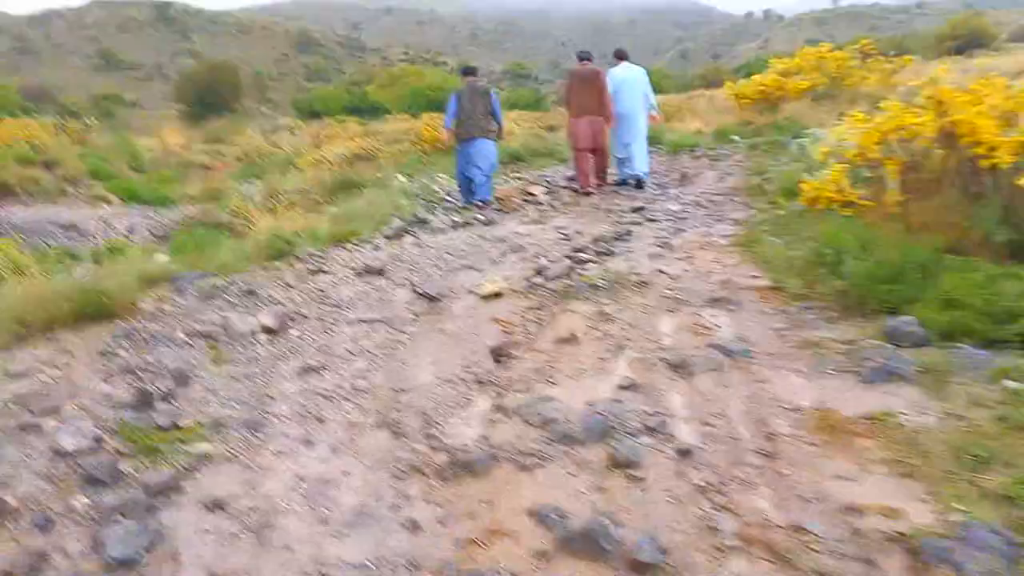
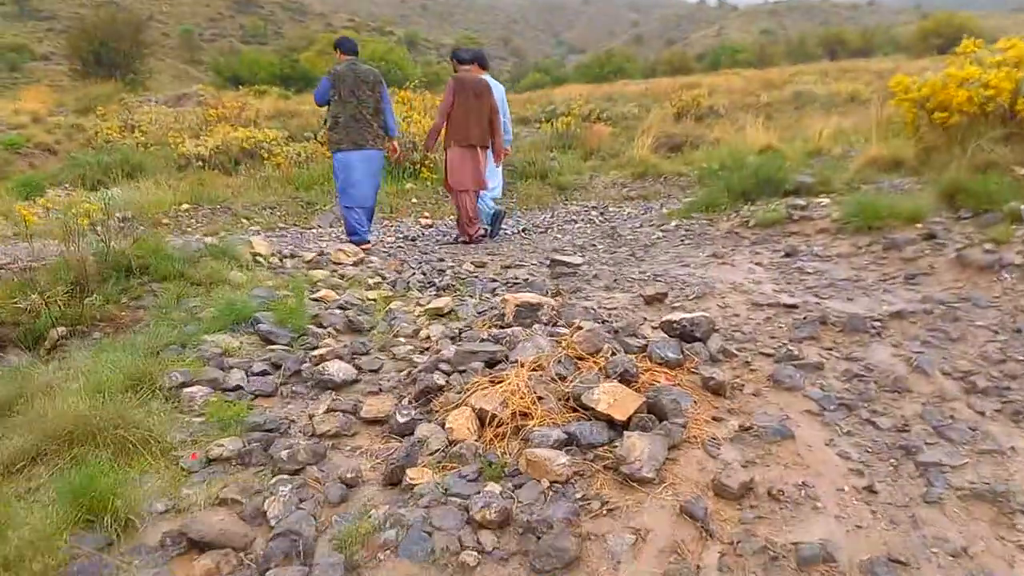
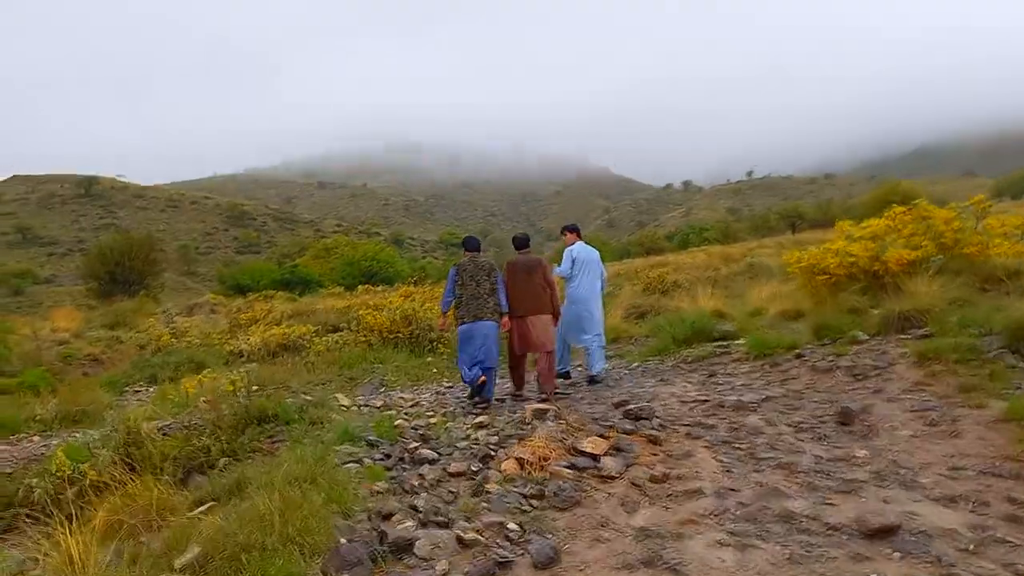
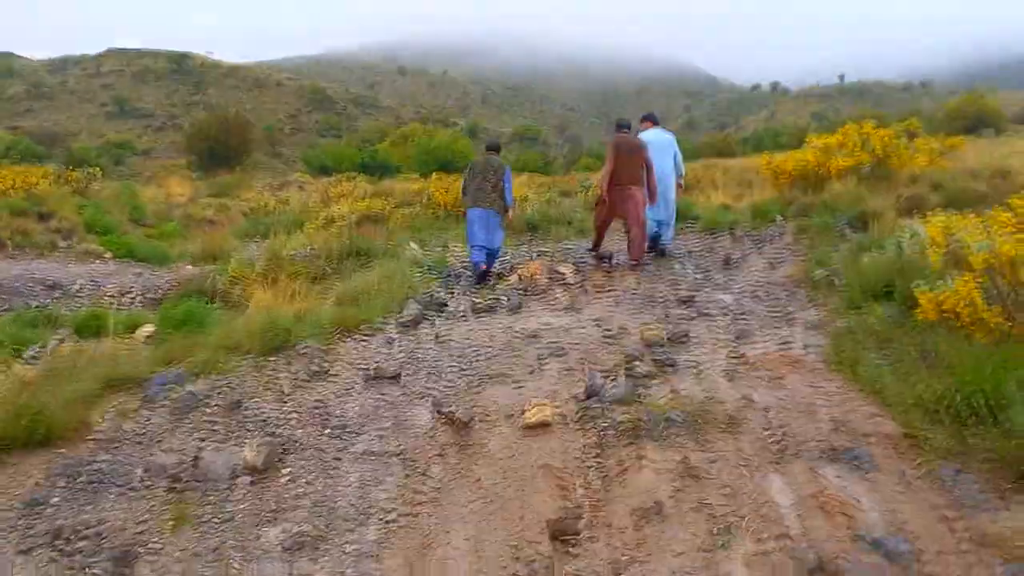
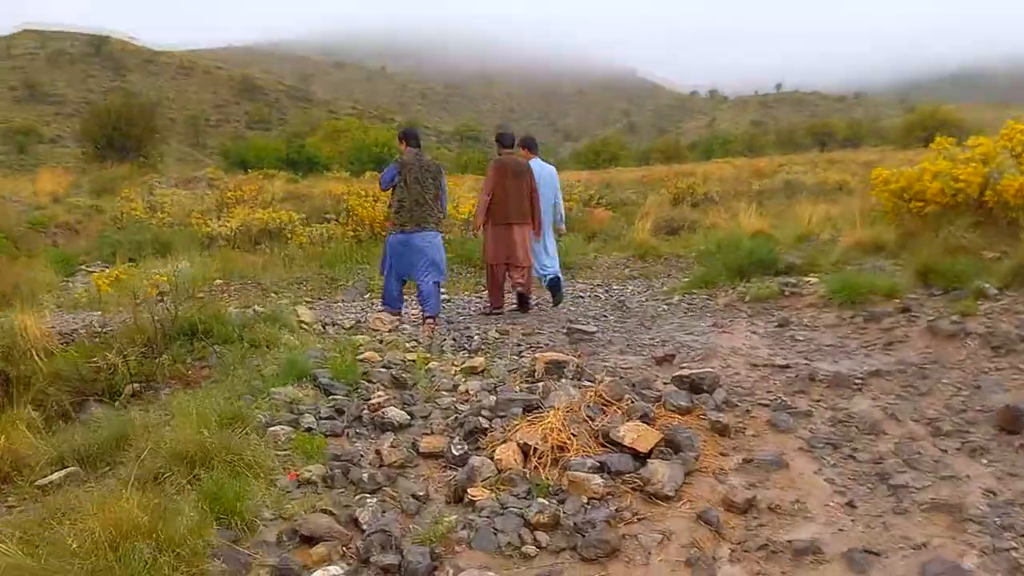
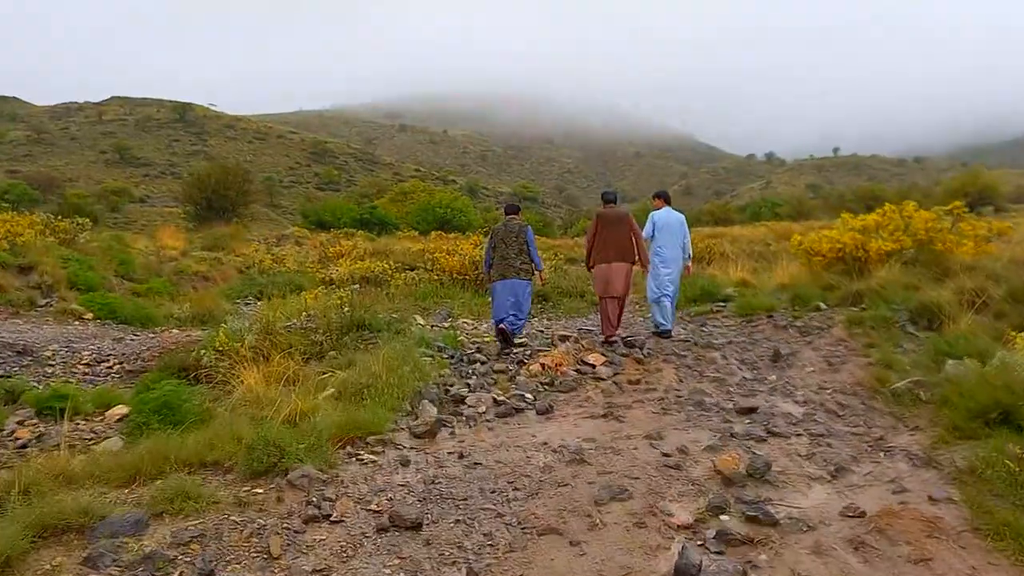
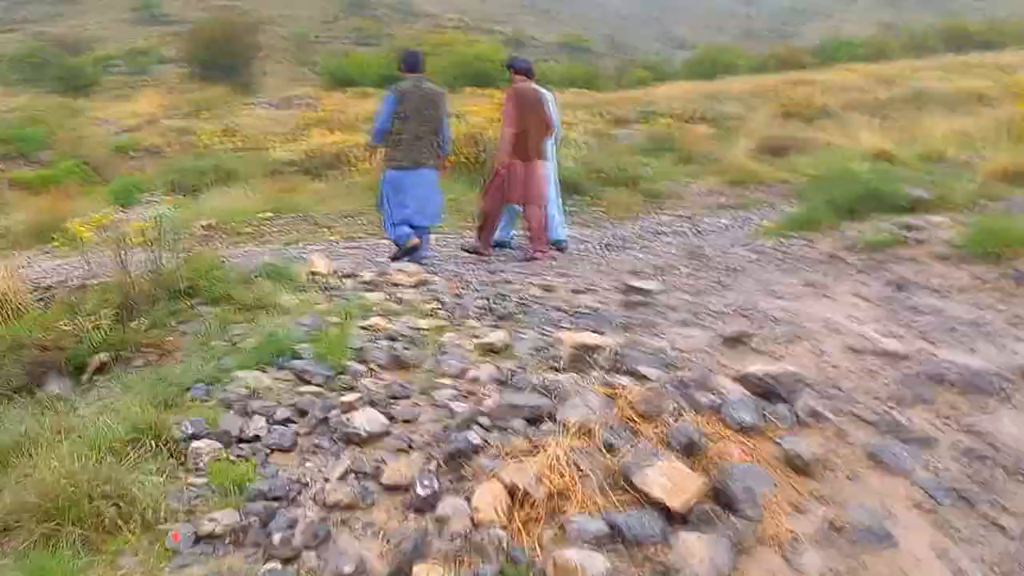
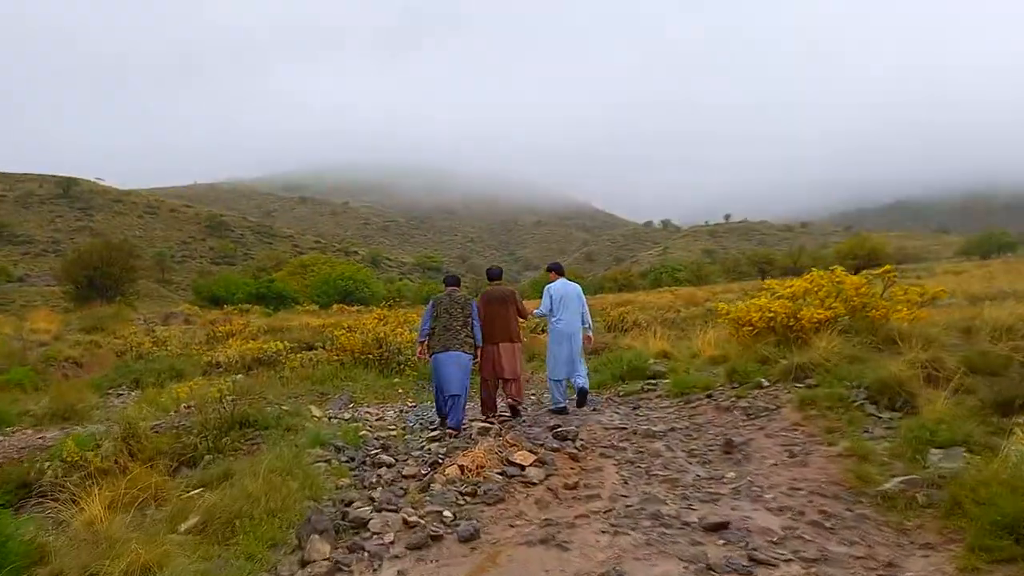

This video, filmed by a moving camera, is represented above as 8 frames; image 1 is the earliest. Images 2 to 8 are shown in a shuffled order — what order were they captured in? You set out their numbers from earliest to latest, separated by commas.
4, 6, 8, 3, 5, 2, 7
